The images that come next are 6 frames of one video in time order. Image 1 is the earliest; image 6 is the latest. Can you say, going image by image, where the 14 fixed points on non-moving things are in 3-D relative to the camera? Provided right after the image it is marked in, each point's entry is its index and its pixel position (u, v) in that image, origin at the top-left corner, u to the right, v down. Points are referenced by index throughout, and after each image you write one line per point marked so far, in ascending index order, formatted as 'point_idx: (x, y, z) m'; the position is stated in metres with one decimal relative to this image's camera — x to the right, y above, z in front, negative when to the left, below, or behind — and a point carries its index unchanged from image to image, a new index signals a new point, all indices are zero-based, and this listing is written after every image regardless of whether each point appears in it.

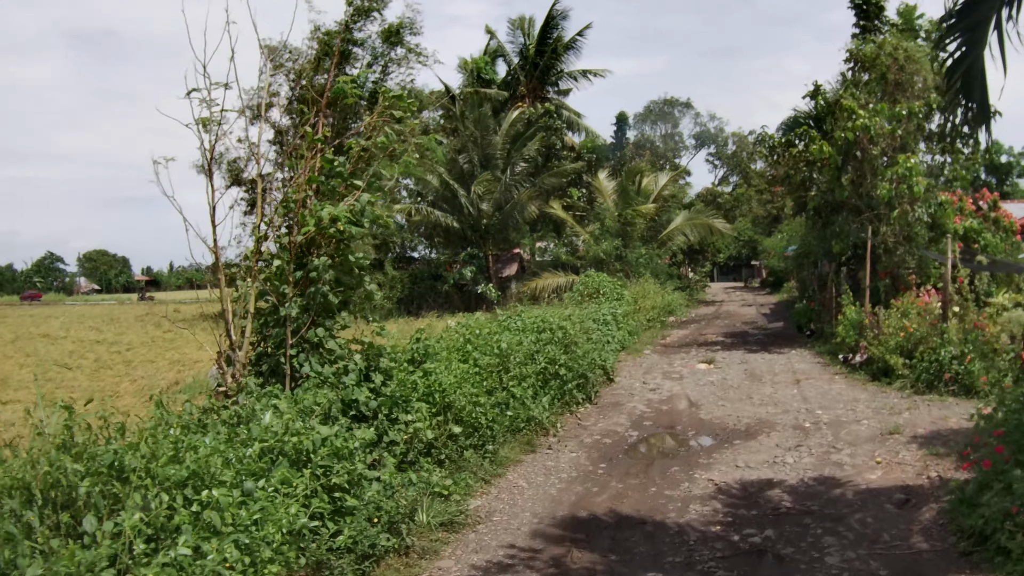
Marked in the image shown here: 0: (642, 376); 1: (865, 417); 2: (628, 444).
0: (+2.1, -1.4, +12.6) m
1: (+4.3, -1.6, +9.7) m
2: (+1.3, -1.7, +8.7) m
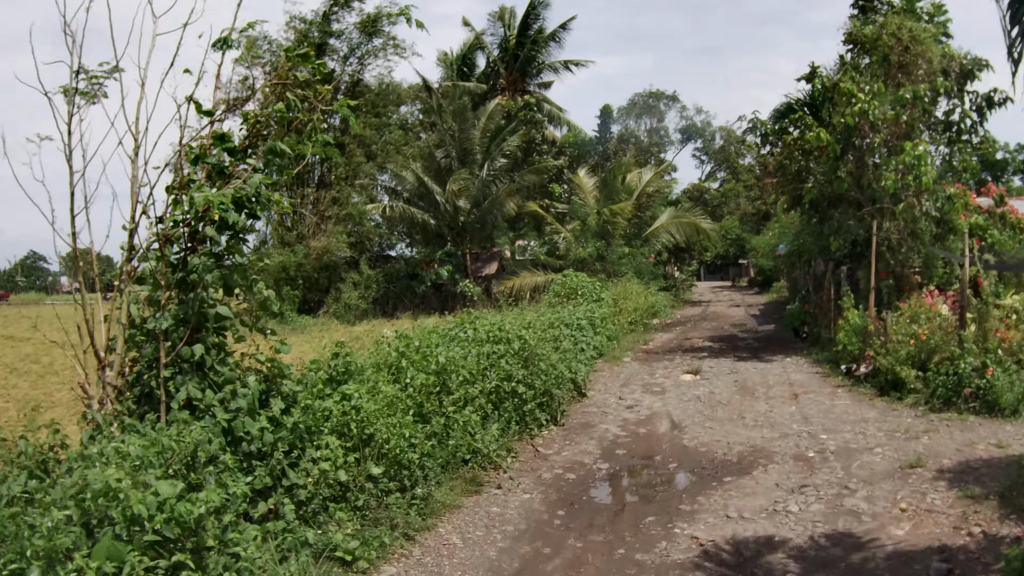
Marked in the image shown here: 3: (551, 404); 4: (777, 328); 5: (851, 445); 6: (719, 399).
0: (+1.5, -1.4, +11.1) m
1: (+3.8, -1.6, +8.1) m
2: (+0.8, -1.7, +7.2) m
3: (+0.4, -1.3, +9.0) m
4: (+6.5, -1.0, +19.4) m
5: (+3.5, -1.6, +8.1) m
6: (+2.7, -1.4, +10.3) m
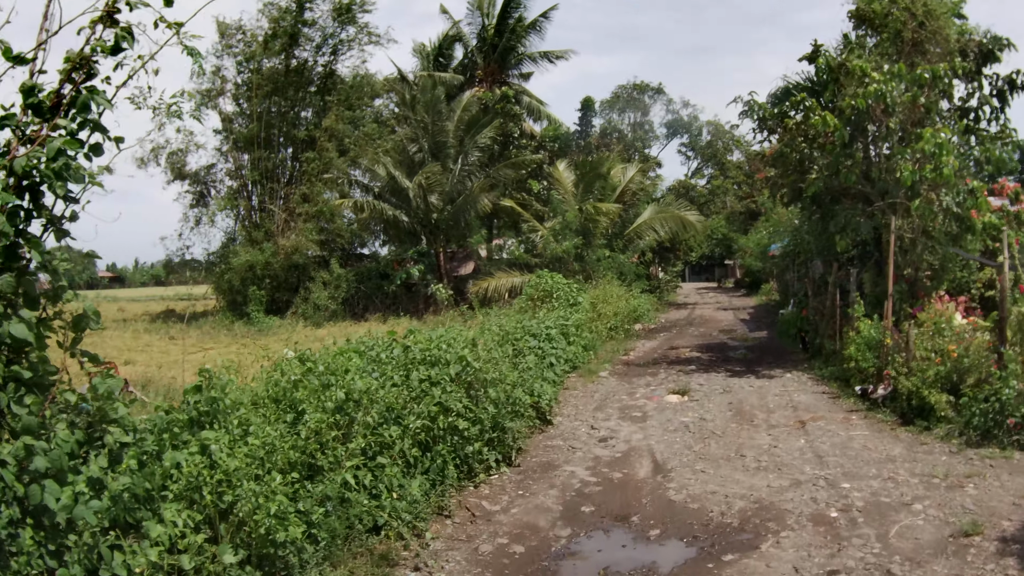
0: (+0.9, -1.5, +9.3) m
1: (+3.3, -1.7, +6.4) m
2: (+0.3, -1.8, +5.4) m
3: (-0.1, -1.4, +7.2) m
4: (+5.8, -1.1, +17.7) m
5: (+3.0, -1.7, +6.4) m
6: (+2.2, -1.5, +8.5) m
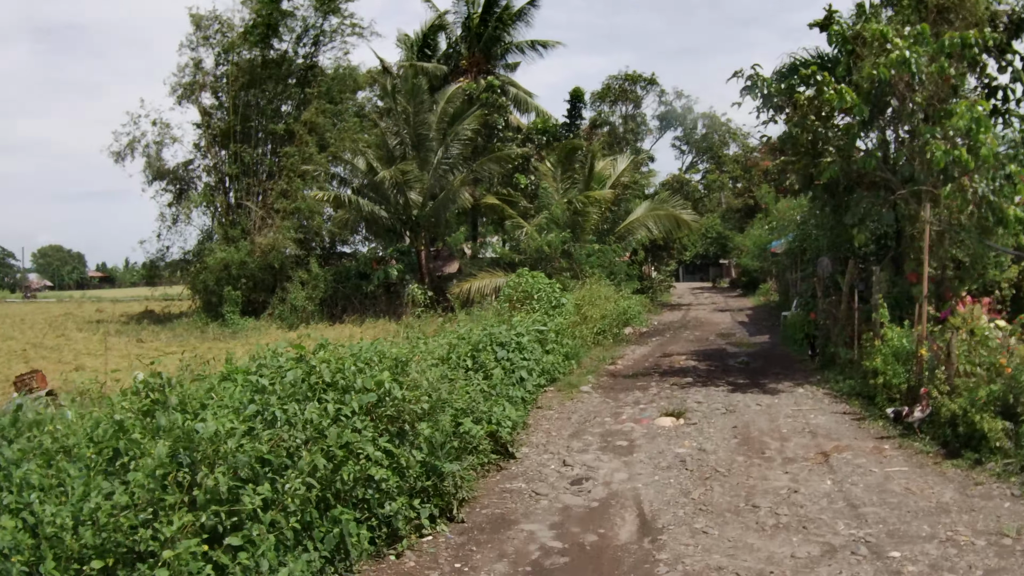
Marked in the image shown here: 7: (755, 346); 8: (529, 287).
0: (+0.5, -1.5, +7.6) m
1: (+2.9, -1.7, +4.7) m
2: (-0.1, -1.8, +3.7) m
3: (-0.5, -1.4, +5.5) m
4: (+5.3, -1.1, +16.0) m
5: (+2.6, -1.7, +4.7) m
6: (+1.7, -1.5, +6.9) m
7: (+4.8, -1.2, +15.8) m
8: (+0.3, 0.0, +15.7) m
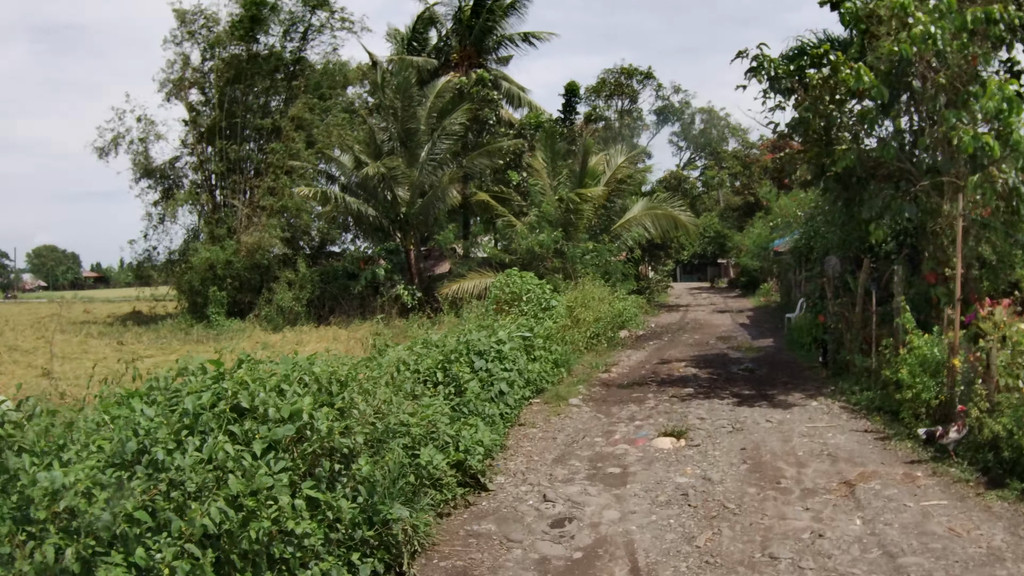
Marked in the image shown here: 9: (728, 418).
0: (+0.3, -1.5, +6.6) m
1: (+2.7, -1.7, +3.7) m
2: (-0.3, -1.8, +2.6) m
3: (-0.7, -1.4, +4.5) m
4: (+5.1, -1.1, +15.0) m
5: (+2.4, -1.7, +3.7) m
6: (+1.5, -1.5, +5.8) m
7: (+4.6, -1.2, +14.7) m
8: (+0.1, 0.0, +14.7) m
9: (+2.3, -1.4, +8.3) m
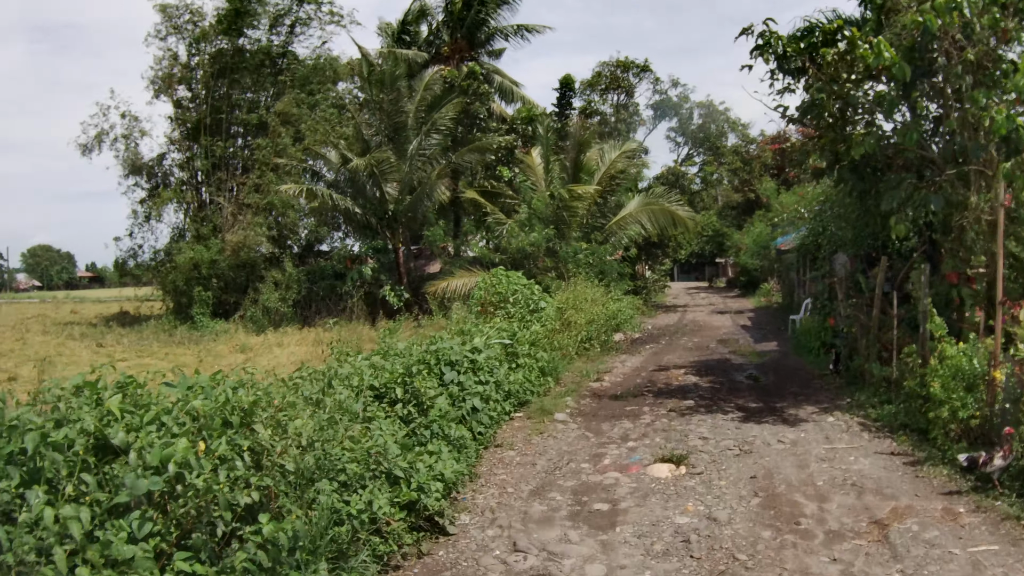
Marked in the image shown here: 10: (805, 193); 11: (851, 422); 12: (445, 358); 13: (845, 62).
0: (+0.1, -1.5, +5.5) m
1: (+2.5, -1.7, +2.7) m
2: (-0.5, -1.9, +1.6) m
3: (-0.9, -1.4, +3.5) m
4: (+4.8, -1.1, +14.0) m
5: (+2.2, -1.7, +2.7) m
6: (+1.3, -1.6, +4.8) m
7: (+4.4, -1.2, +13.7) m
8: (-0.1, 0.0, +13.7) m
9: (+2.0, -1.4, +7.3) m
10: (+6.9, +2.2, +18.6) m
11: (+3.4, -1.3, +8.0) m
12: (-0.6, -0.6, +7.3) m
13: (+3.9, +2.6, +9.2) m
